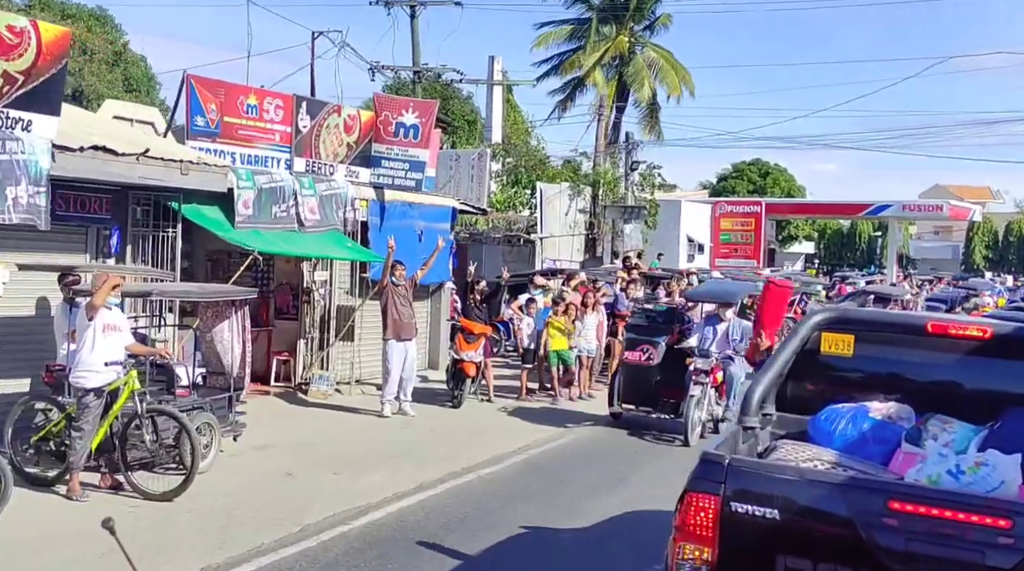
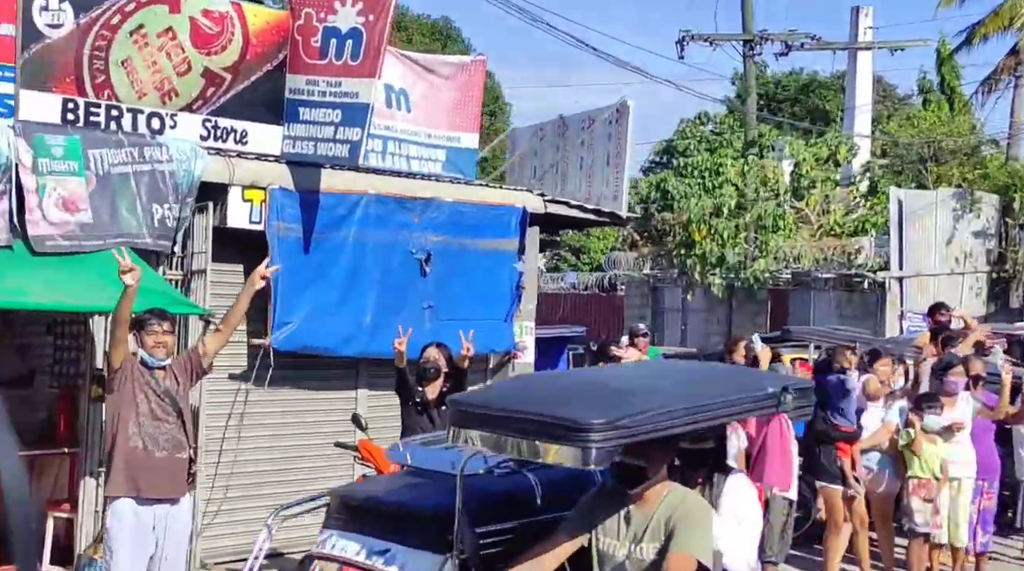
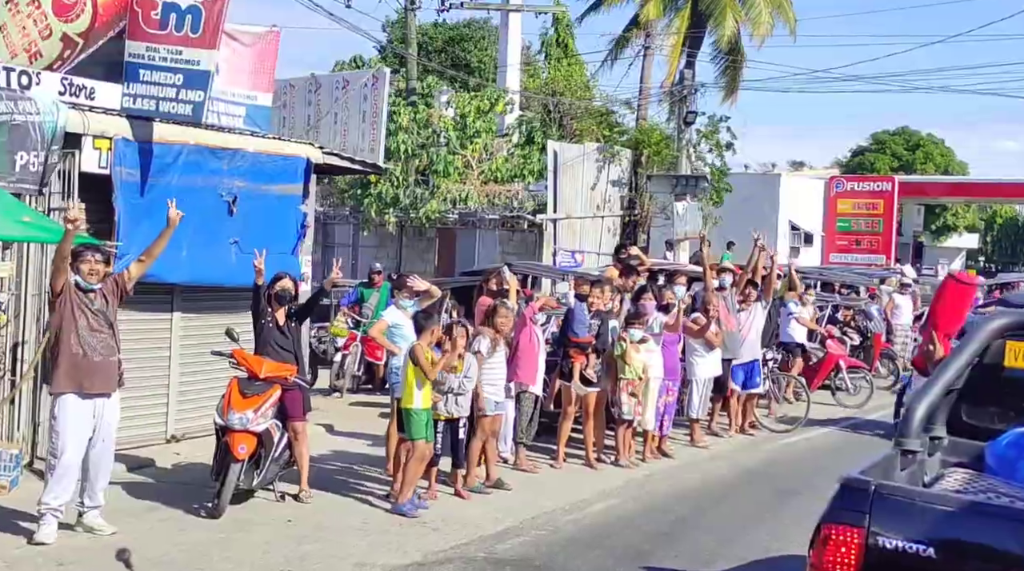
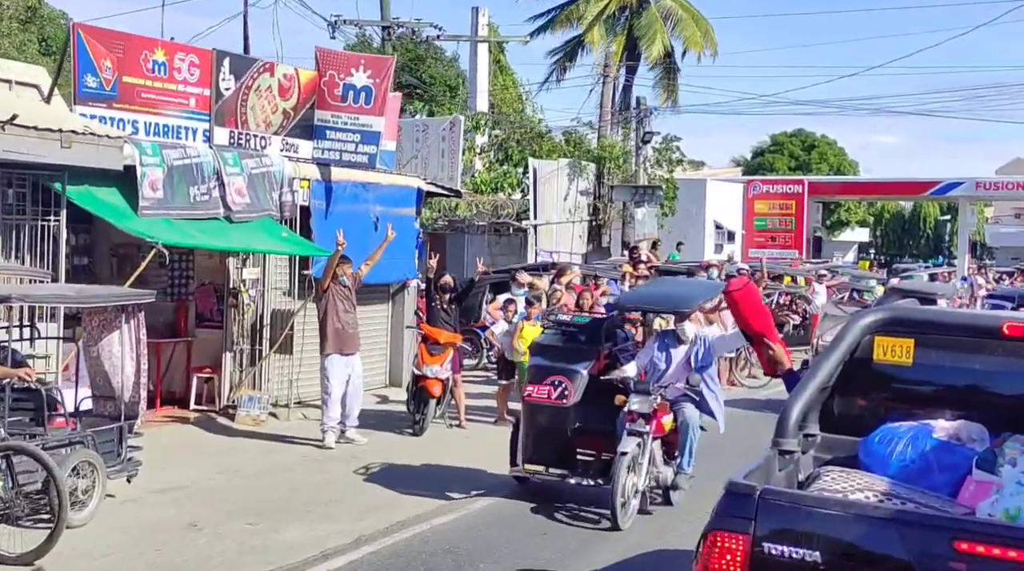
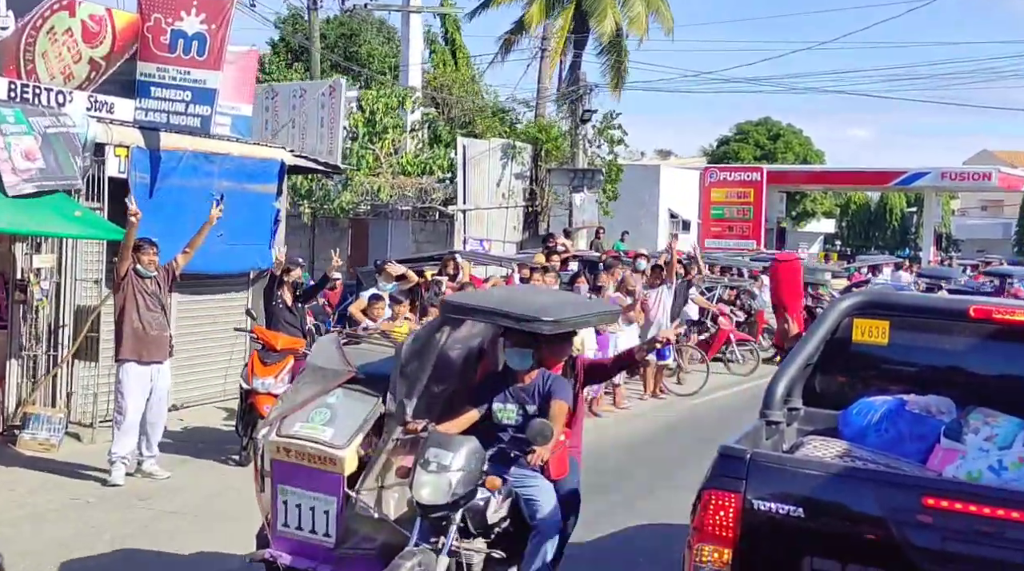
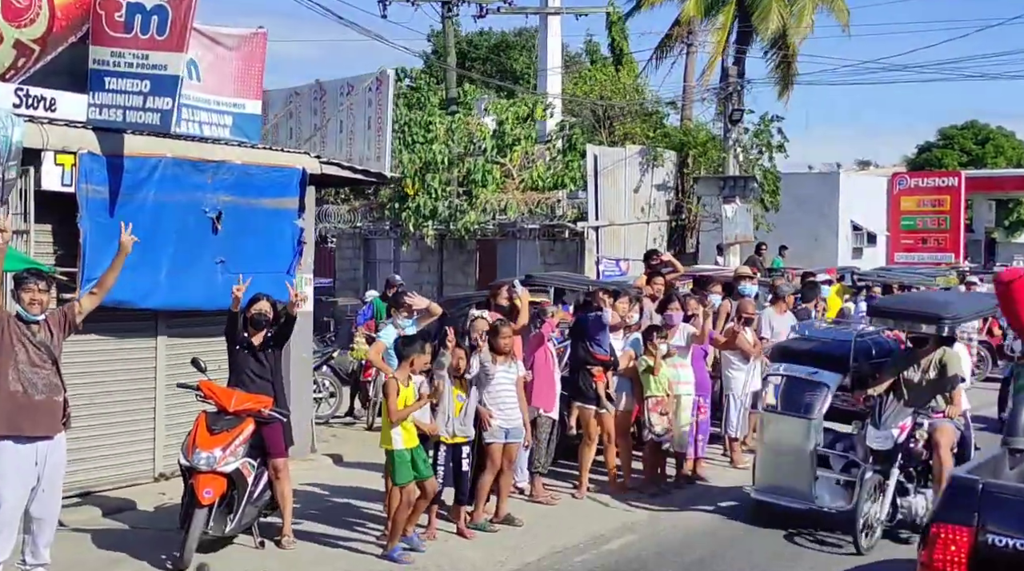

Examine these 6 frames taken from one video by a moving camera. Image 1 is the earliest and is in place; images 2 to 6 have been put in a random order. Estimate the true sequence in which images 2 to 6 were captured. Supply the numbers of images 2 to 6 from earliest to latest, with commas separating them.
4, 5, 3, 6, 2
